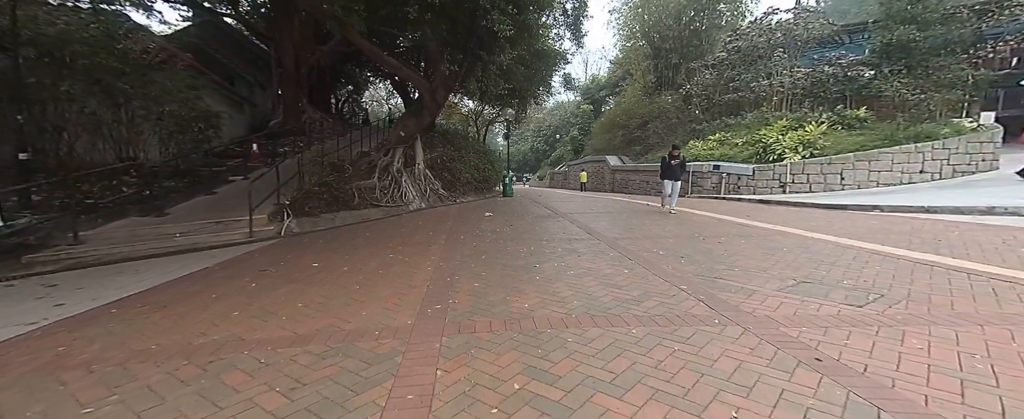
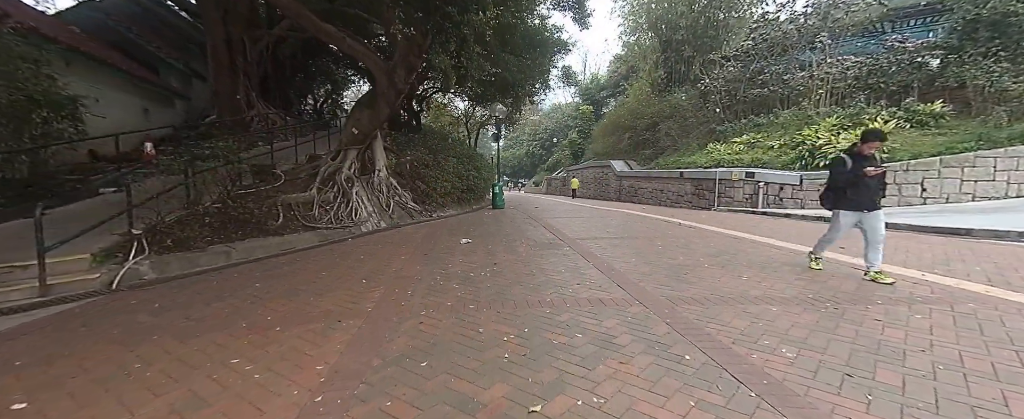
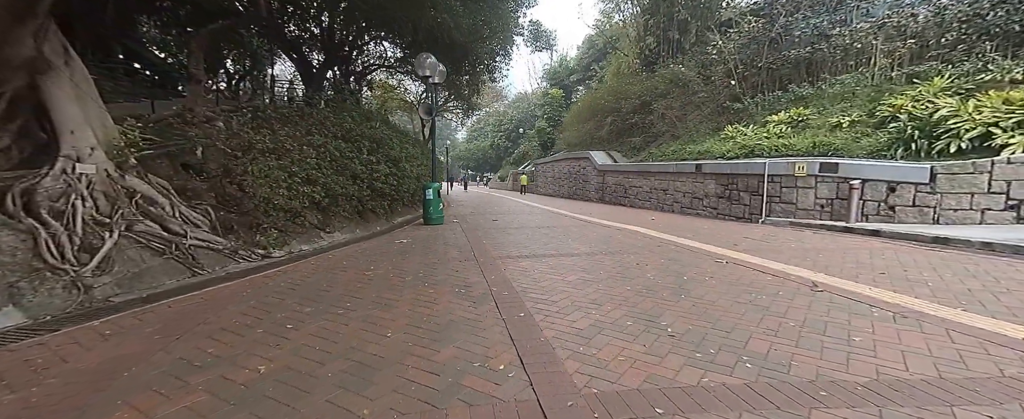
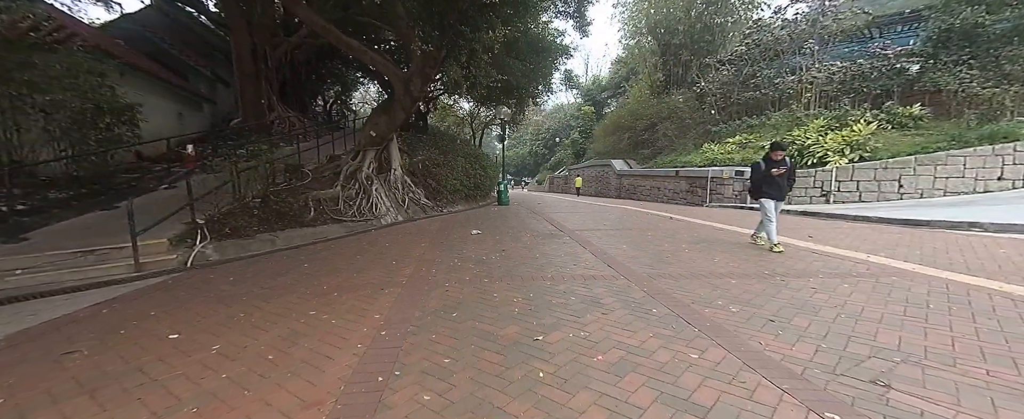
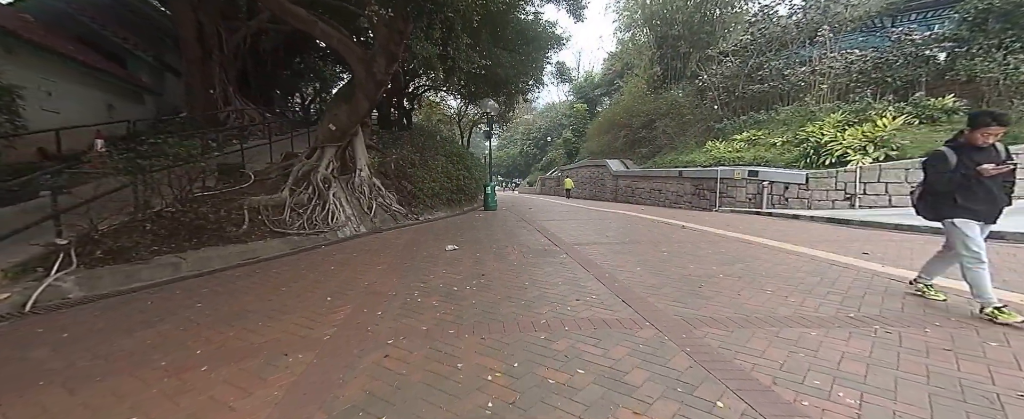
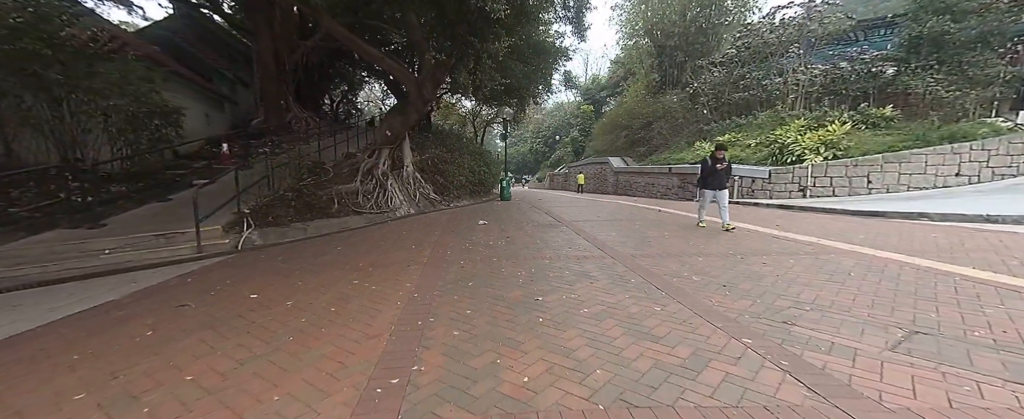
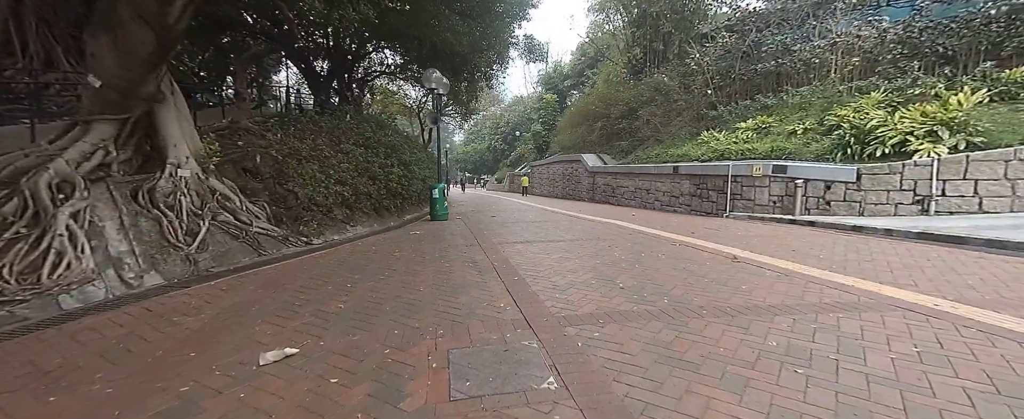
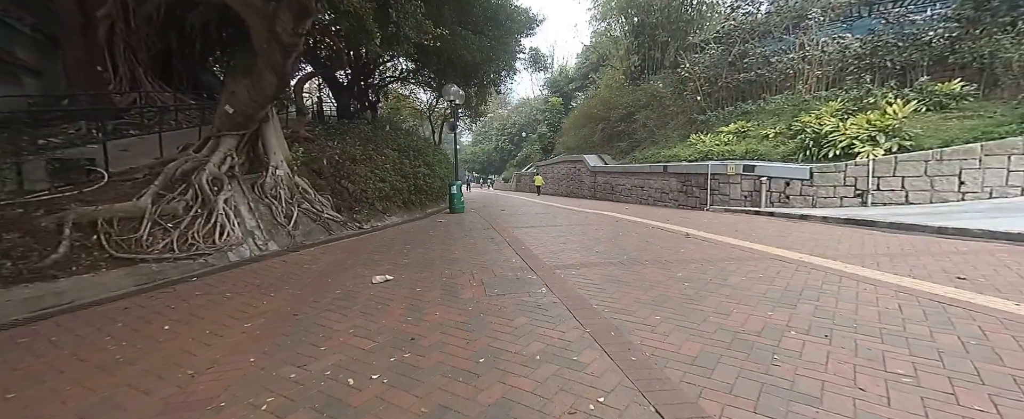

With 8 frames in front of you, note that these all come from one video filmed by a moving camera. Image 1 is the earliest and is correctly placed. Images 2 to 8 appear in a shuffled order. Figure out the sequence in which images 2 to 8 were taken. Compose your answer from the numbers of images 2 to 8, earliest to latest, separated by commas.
6, 4, 2, 5, 8, 7, 3
